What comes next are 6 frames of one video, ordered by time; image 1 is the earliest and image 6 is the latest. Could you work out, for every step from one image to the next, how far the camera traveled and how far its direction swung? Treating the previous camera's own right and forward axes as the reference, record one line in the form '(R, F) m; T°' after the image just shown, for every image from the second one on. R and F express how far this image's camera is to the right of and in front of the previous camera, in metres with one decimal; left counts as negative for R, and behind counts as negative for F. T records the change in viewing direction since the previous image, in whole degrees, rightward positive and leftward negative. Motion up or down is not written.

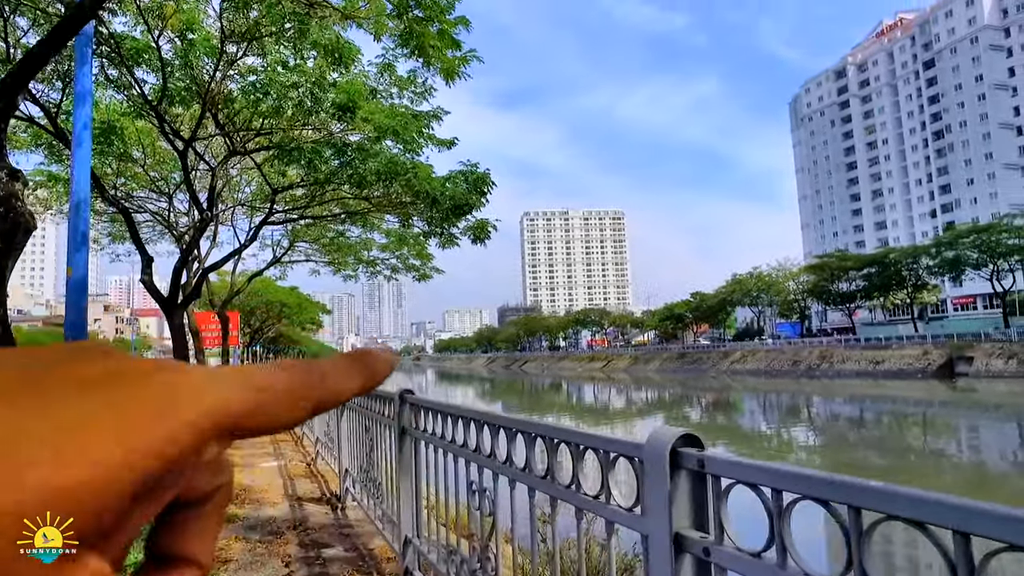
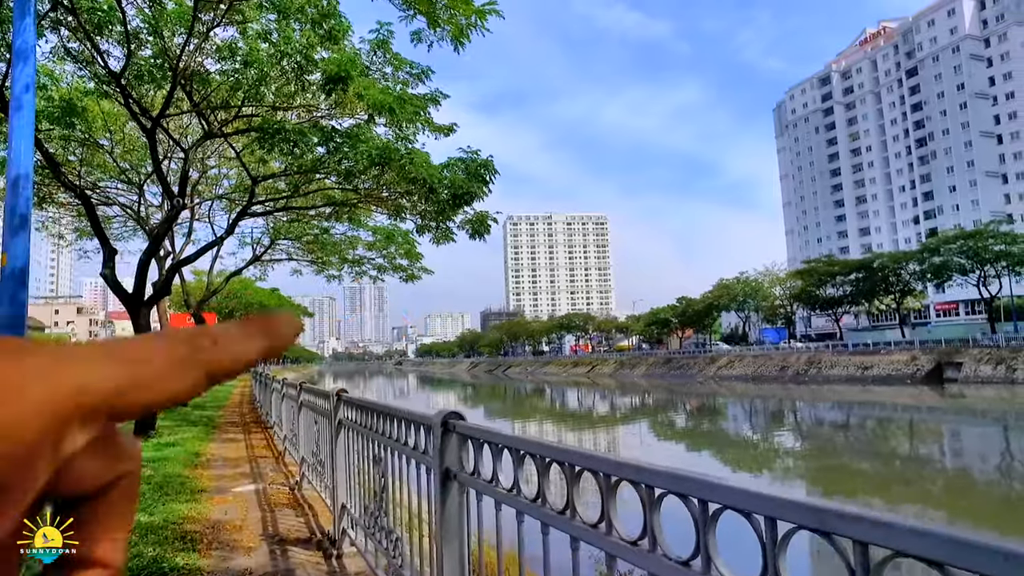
(-0.2, +0.4) m; +2°
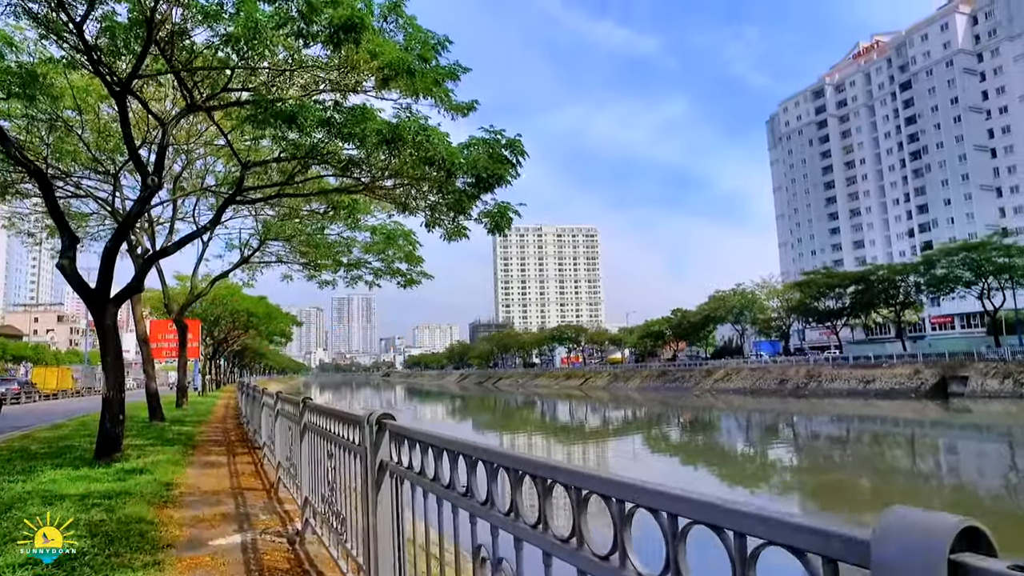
(-0.3, +0.6) m; +1°
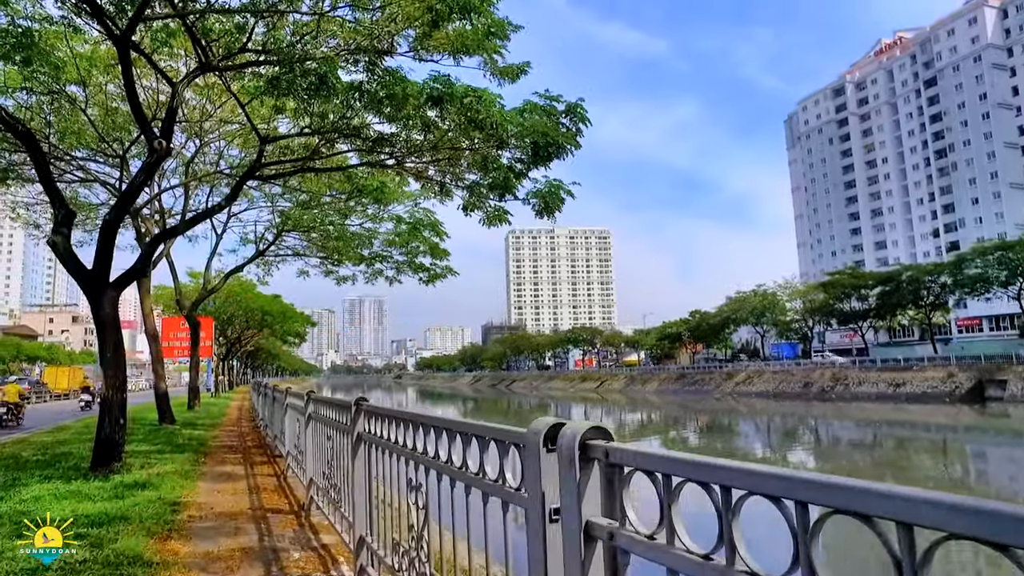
(-0.3, +0.5) m; -1°
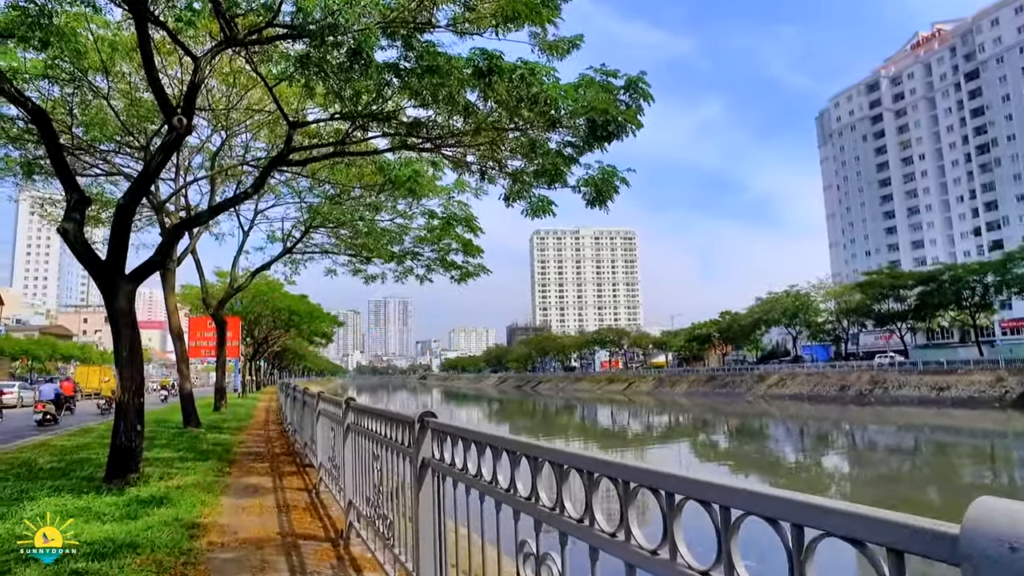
(-0.1, +0.3) m; -2°
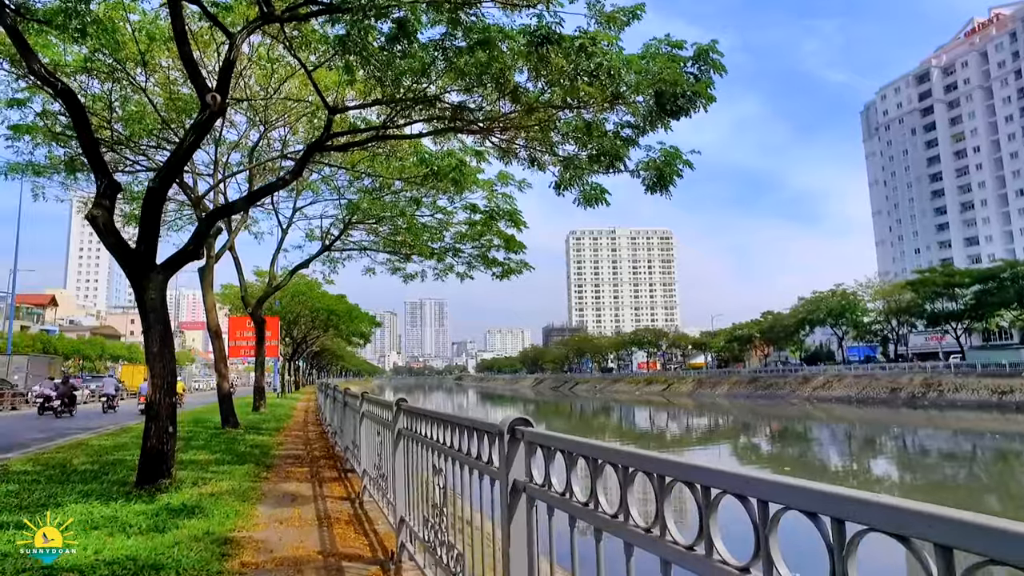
(-0.1, +0.3) m; -3°
